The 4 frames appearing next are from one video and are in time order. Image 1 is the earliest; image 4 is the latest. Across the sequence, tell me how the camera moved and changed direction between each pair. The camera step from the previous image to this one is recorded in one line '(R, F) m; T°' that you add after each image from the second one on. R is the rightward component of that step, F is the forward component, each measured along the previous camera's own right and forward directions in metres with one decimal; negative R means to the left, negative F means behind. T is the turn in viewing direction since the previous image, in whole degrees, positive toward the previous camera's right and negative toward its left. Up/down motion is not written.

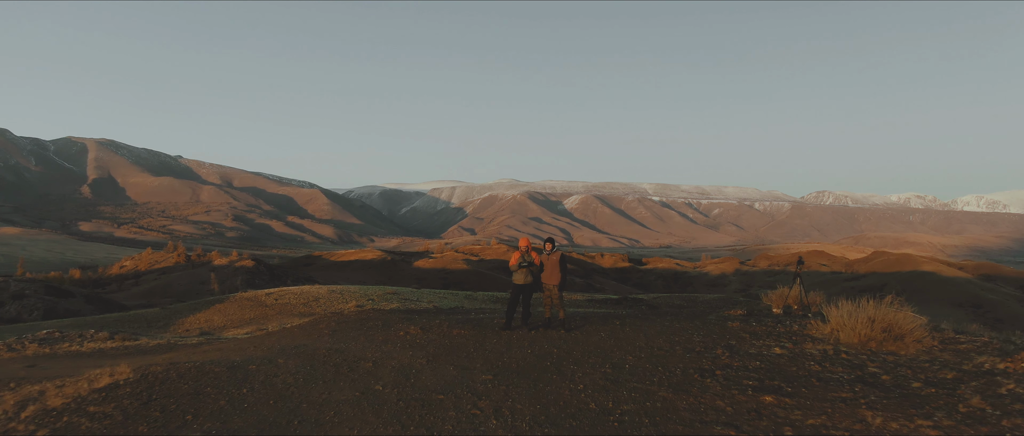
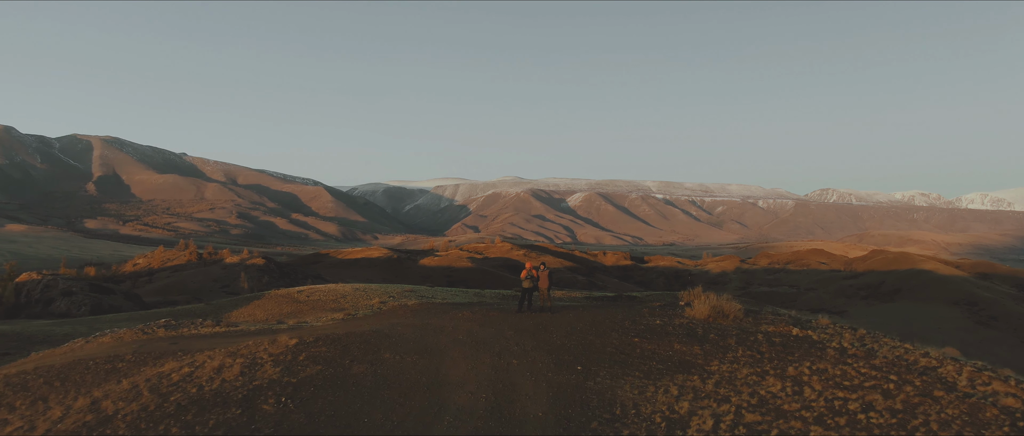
(-0.1, -2.6) m; 0°
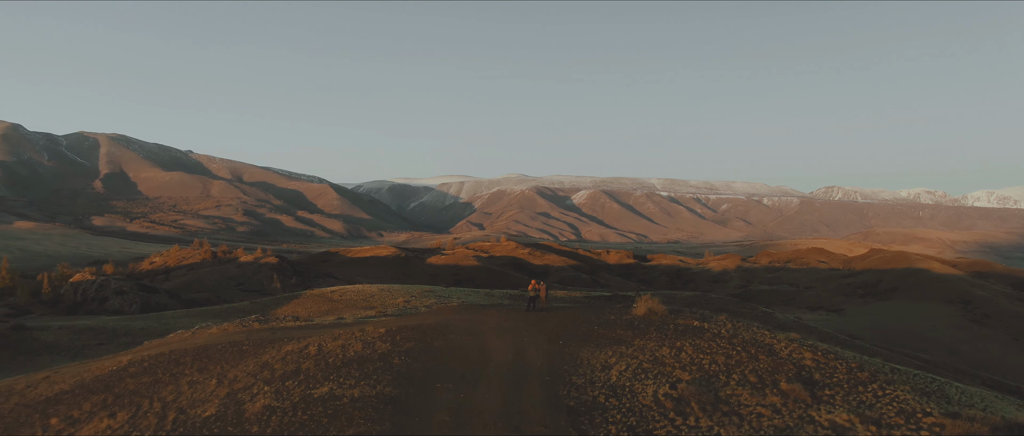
(-0.1, -3.3) m; 0°
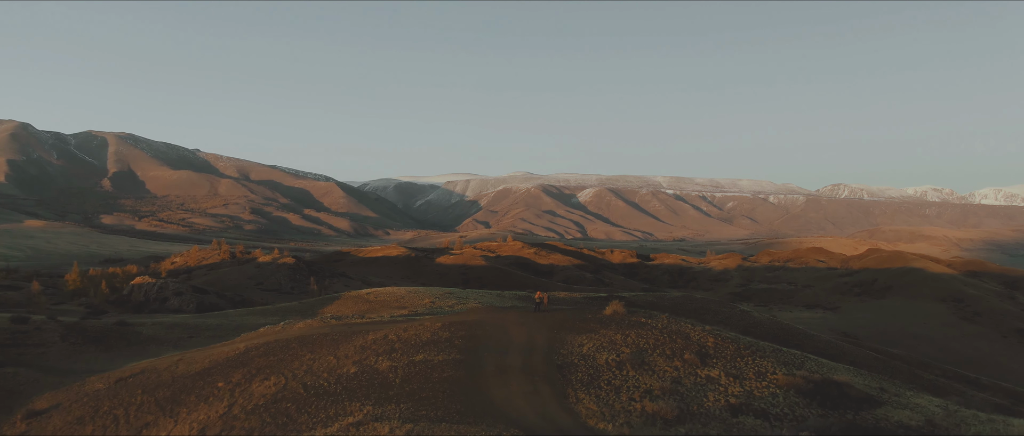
(-0.2, -4.7) m; -1°
